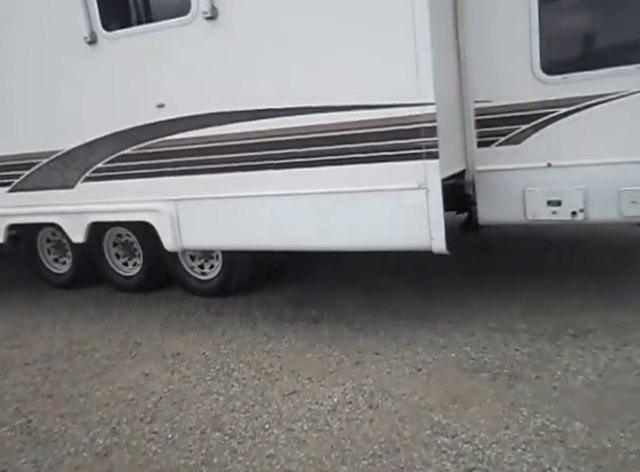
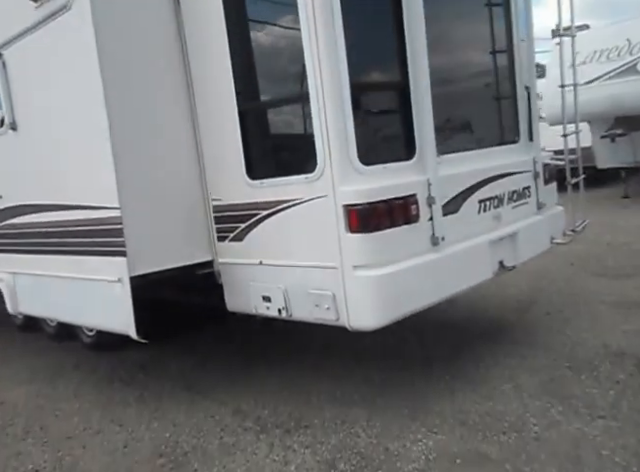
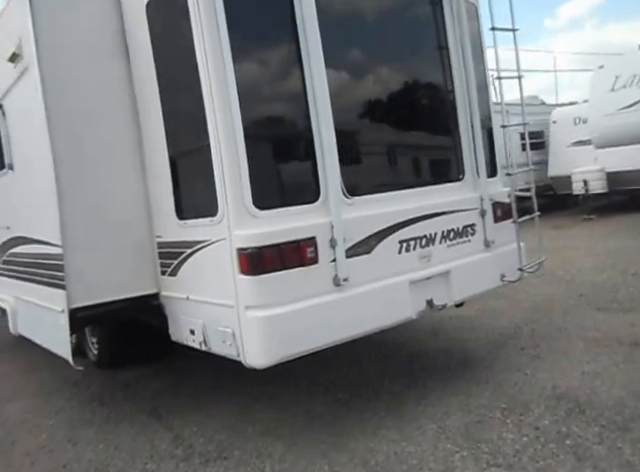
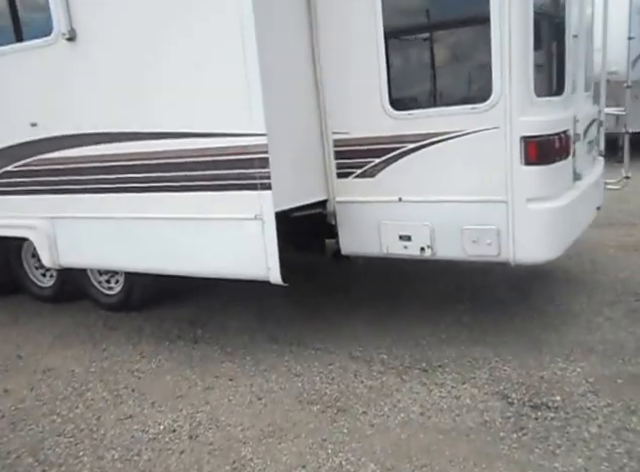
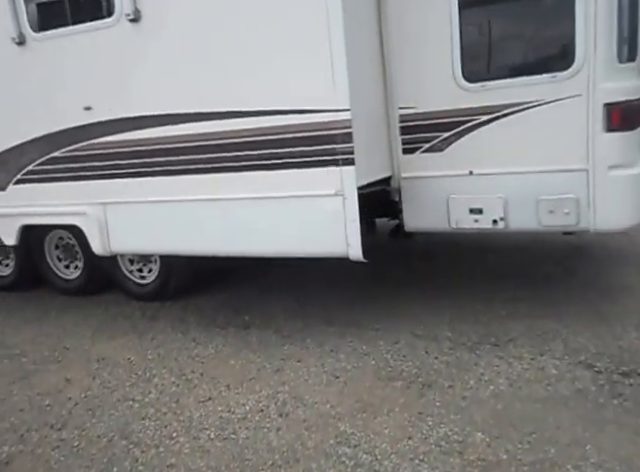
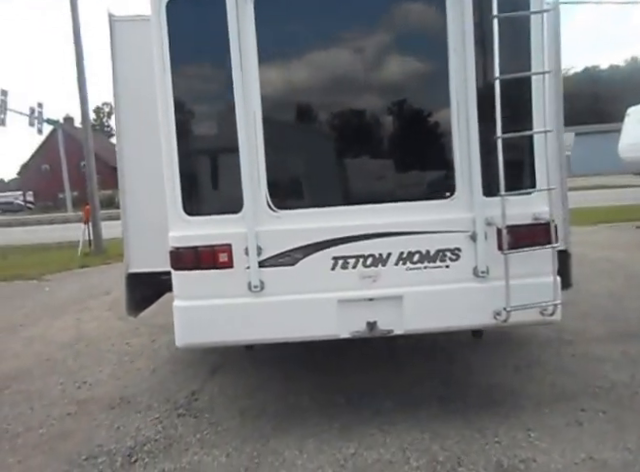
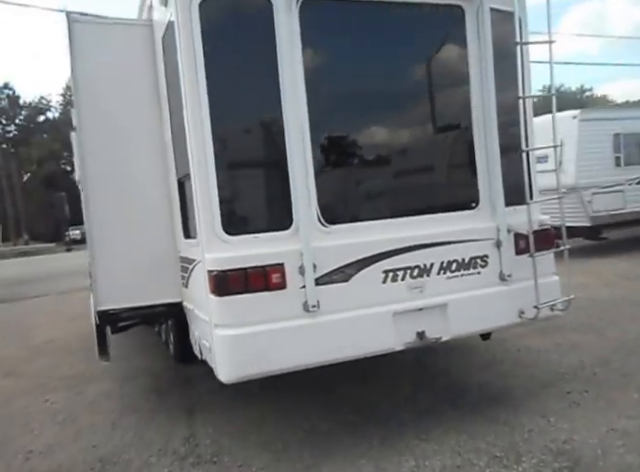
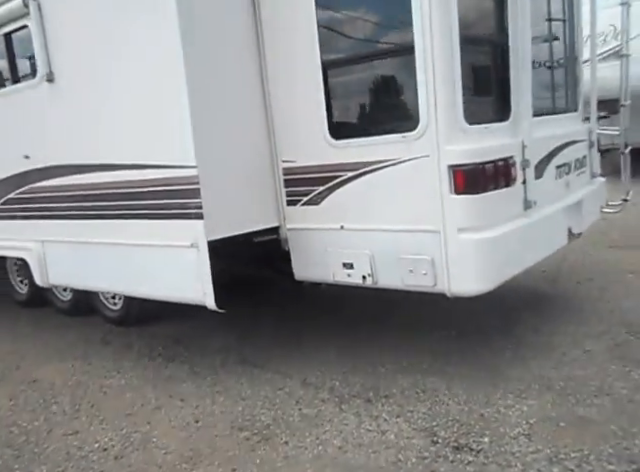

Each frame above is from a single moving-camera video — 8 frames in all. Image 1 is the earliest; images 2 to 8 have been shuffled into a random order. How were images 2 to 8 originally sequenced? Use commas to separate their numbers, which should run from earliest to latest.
5, 4, 8, 2, 3, 7, 6
